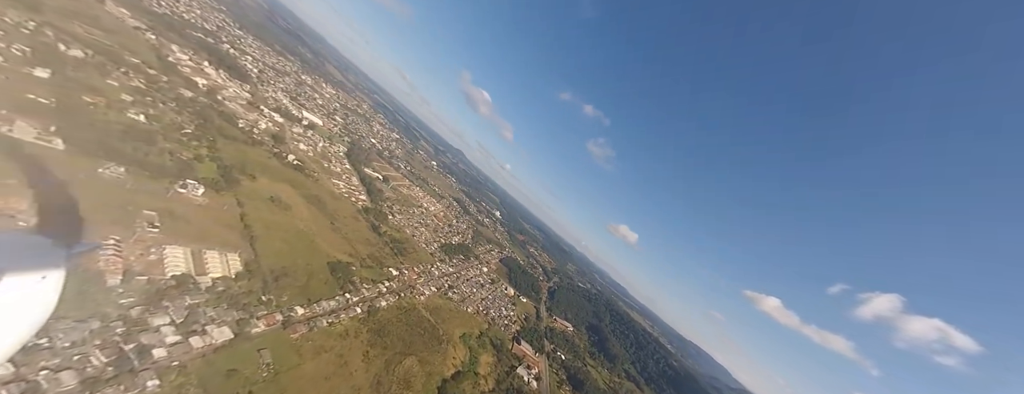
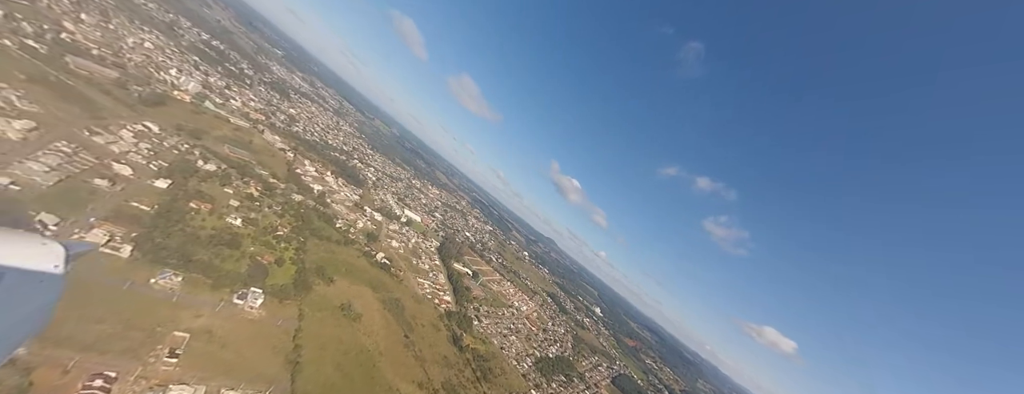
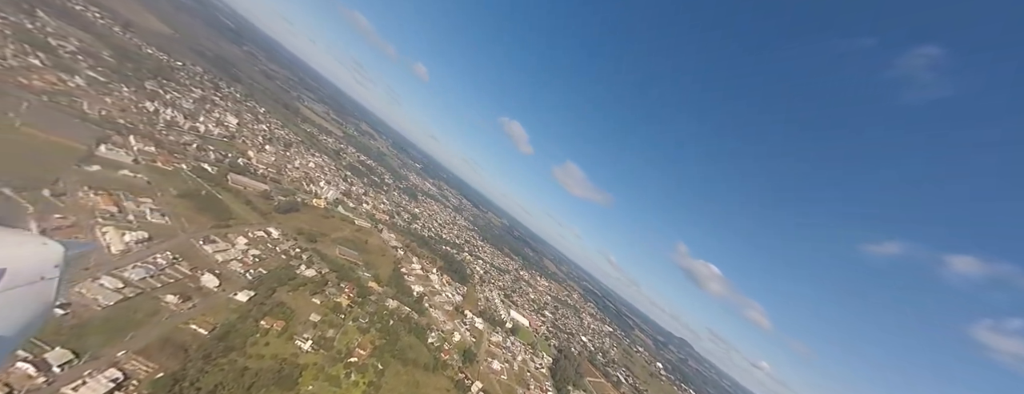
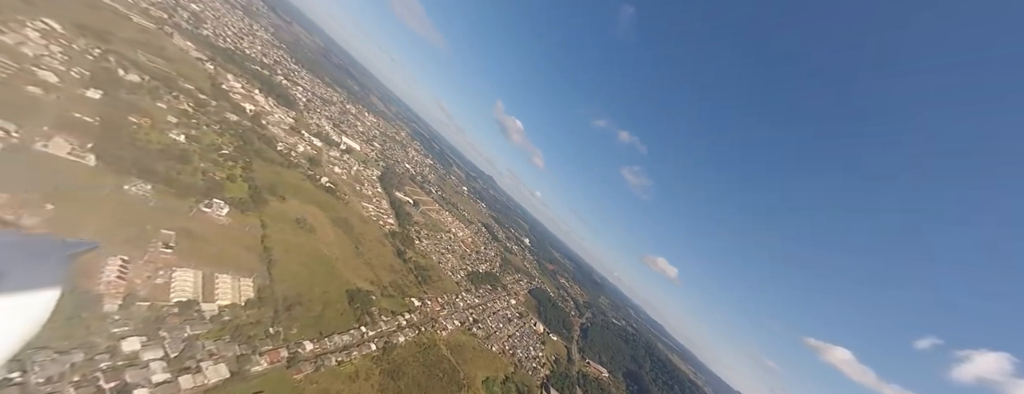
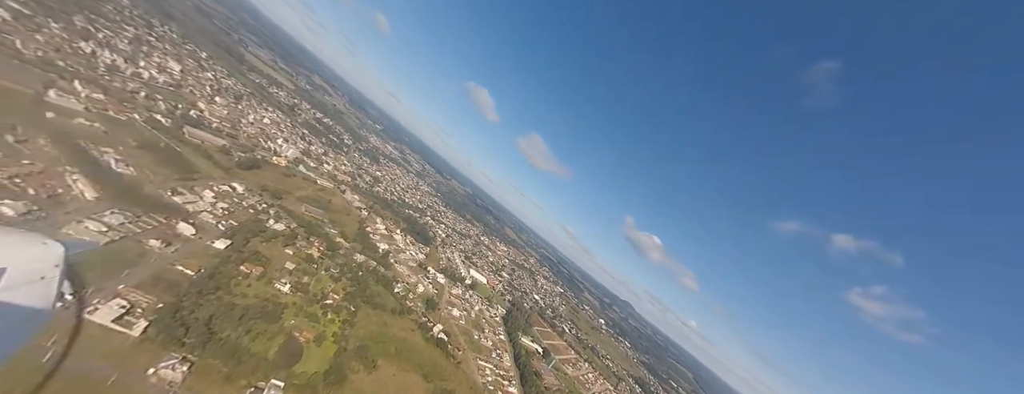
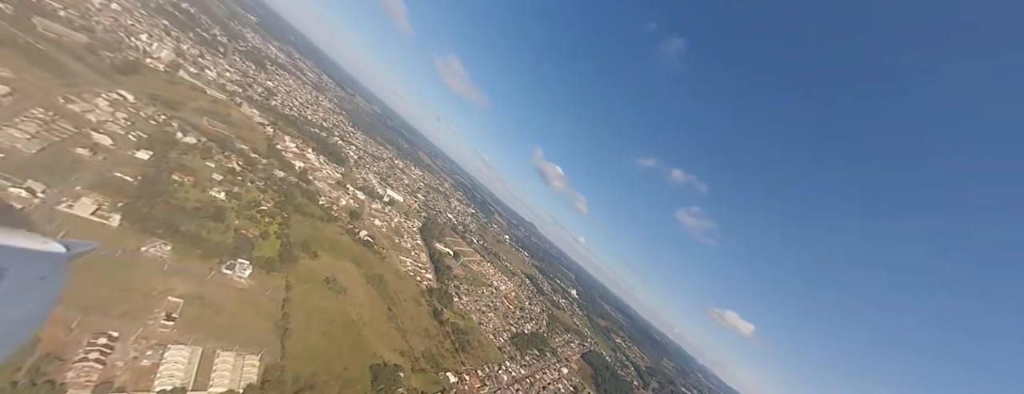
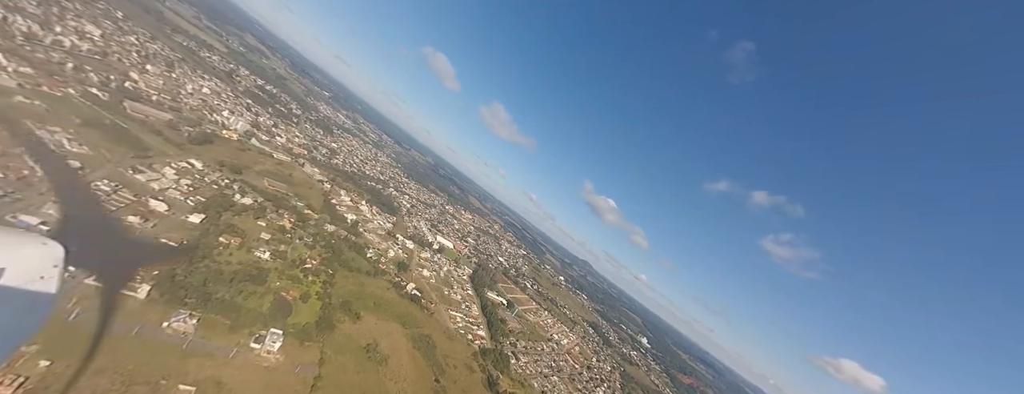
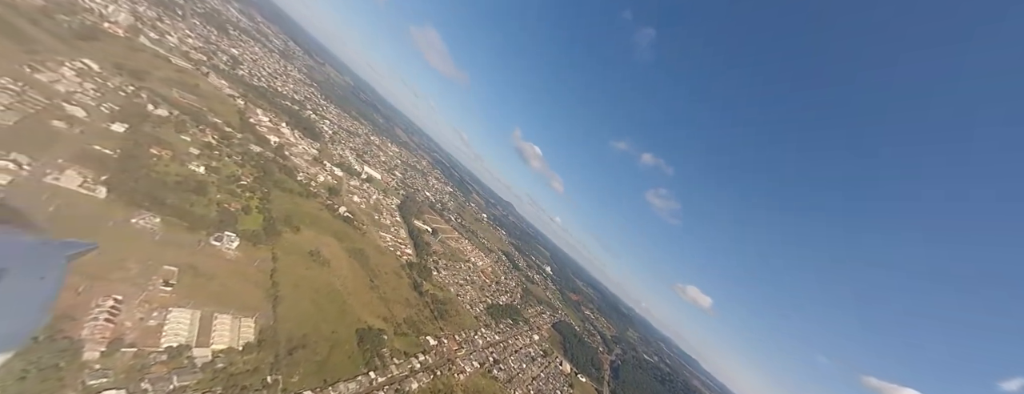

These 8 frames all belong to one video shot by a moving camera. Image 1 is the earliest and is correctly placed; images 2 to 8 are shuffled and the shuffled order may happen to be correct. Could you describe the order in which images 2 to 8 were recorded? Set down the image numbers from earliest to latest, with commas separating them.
4, 8, 6, 2, 7, 5, 3
